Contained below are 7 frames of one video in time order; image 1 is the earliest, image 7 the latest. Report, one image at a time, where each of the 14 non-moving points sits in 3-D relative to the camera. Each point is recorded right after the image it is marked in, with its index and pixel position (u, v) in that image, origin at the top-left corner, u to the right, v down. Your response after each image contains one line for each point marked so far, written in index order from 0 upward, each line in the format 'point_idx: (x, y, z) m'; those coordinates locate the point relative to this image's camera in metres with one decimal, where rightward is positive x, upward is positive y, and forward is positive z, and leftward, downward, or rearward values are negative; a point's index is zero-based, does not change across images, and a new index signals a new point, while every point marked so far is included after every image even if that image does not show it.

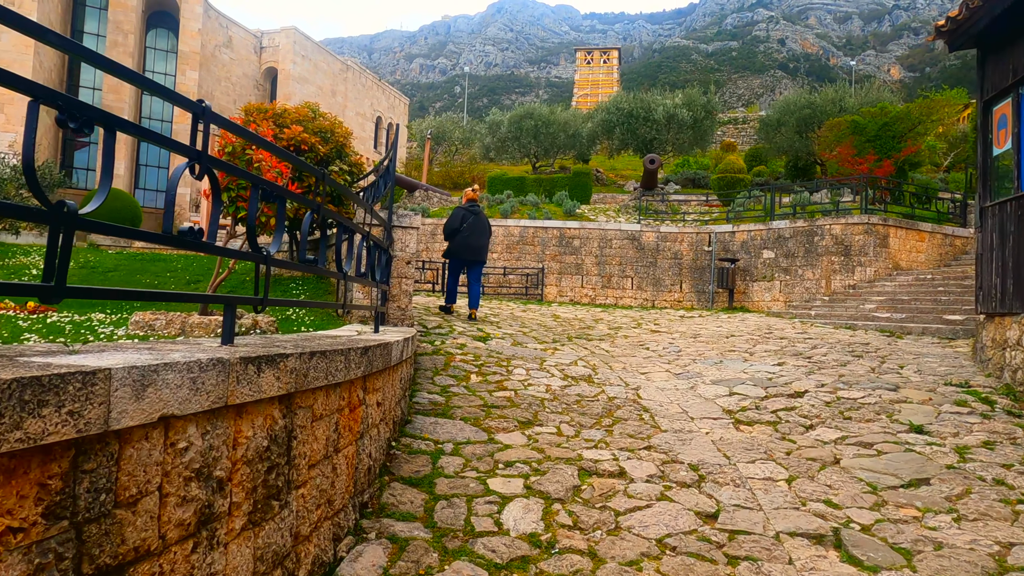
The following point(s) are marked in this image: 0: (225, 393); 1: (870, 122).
0: (-0.8, -0.3, +1.9) m
1: (+10.0, +4.6, +18.4) m
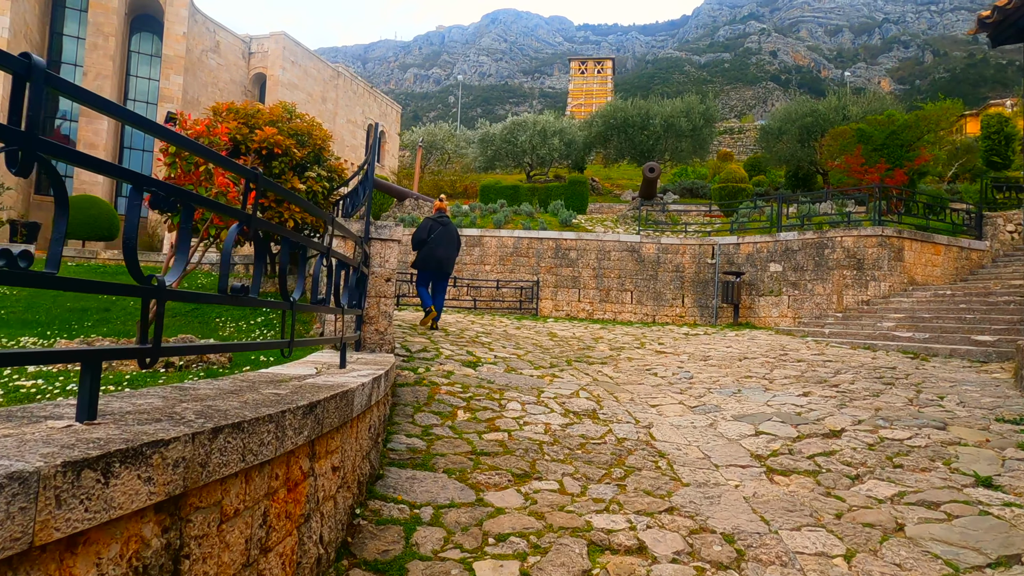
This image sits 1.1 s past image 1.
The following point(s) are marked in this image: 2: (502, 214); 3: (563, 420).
0: (-0.8, -0.4, +1.2) m
1: (+9.8, +4.2, +17.8) m
2: (-0.3, +1.9, +17.4) m
3: (+0.4, -1.0, +5.0) m
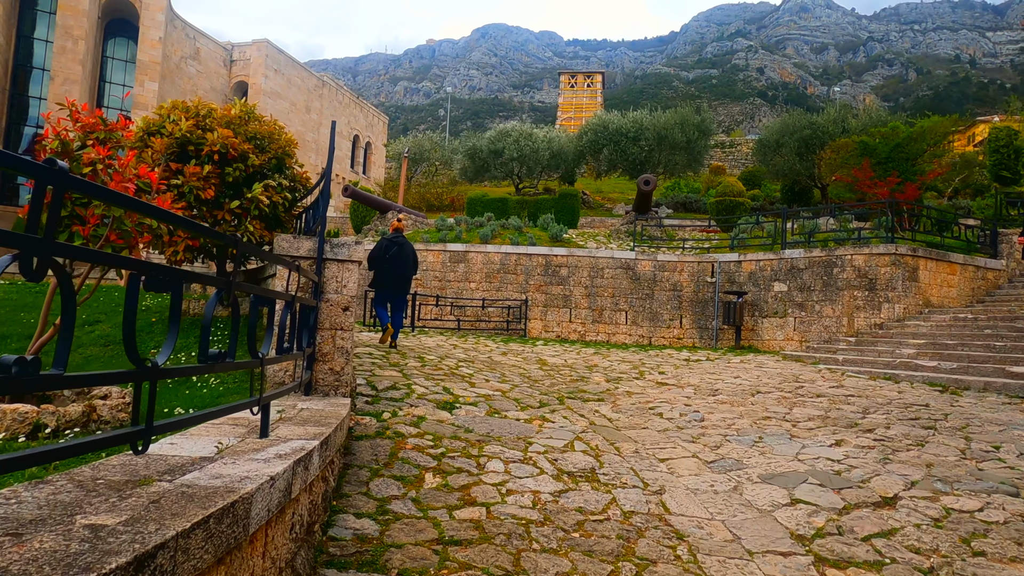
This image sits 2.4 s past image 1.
0: (-0.9, -0.6, +0.2) m
1: (+9.5, +3.7, +17.1) m
2: (-0.6, +1.5, +16.5) m
3: (+0.3, -1.2, +4.1) m
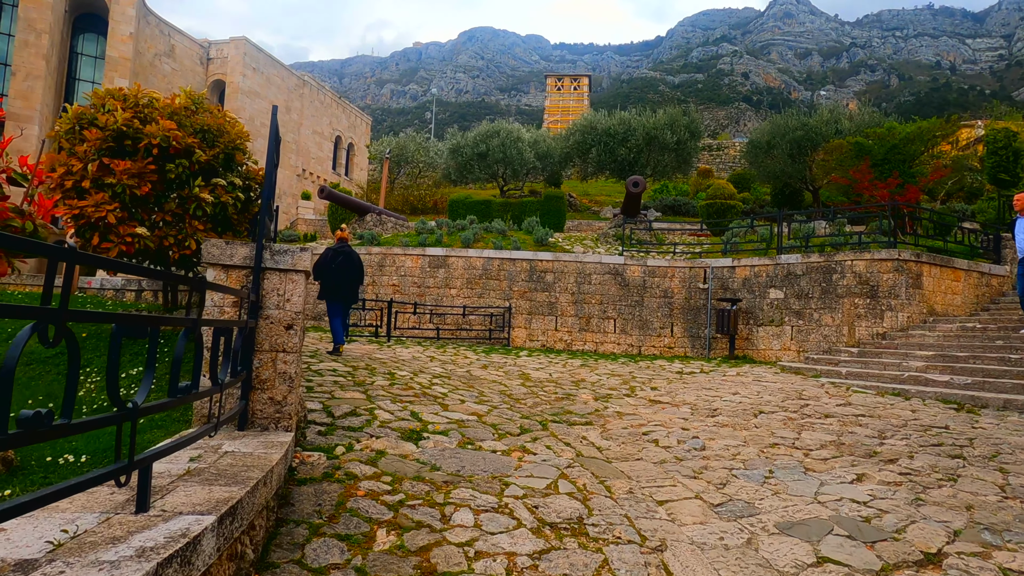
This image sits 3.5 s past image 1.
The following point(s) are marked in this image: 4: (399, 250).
0: (-1.0, -0.6, -0.5) m
1: (+9.1, +3.6, +16.6) m
2: (-1.0, +1.3, +15.7) m
3: (+0.1, -1.3, +3.4) m
4: (-2.3, +0.8, +13.9) m
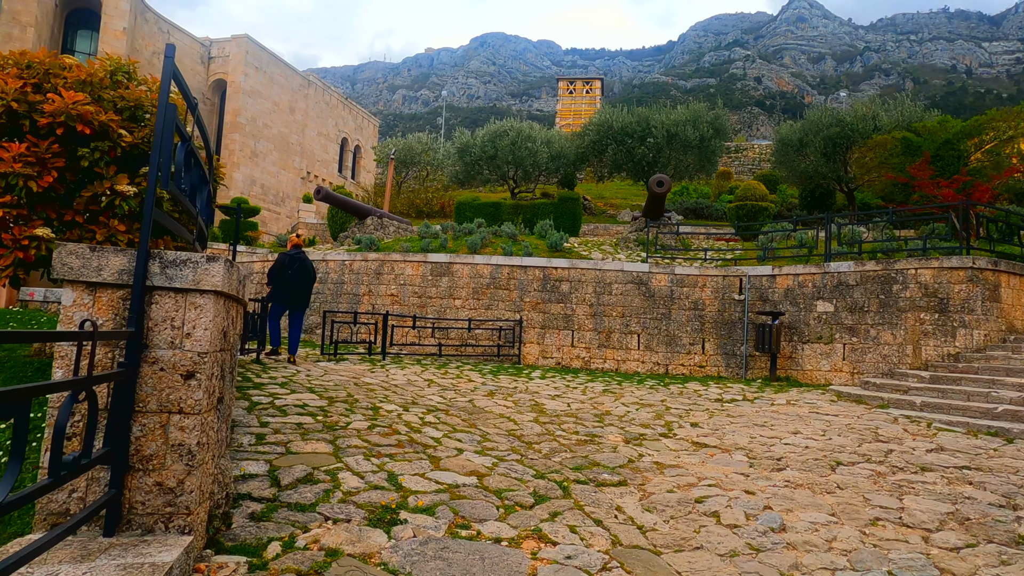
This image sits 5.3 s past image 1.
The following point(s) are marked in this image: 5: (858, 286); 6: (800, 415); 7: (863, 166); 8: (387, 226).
0: (-1.0, -0.7, -1.9) m
1: (+9.3, +3.4, +15.1) m
2: (-0.7, +1.1, +14.4) m
3: (+0.1, -1.4, +2.0) m
4: (-2.1, +0.6, +12.5) m
5: (+5.1, 0.0, +9.9) m
6: (+3.2, -1.4, +7.4) m
7: (+10.3, +3.4, +18.9) m
8: (-3.3, +1.6, +17.4) m
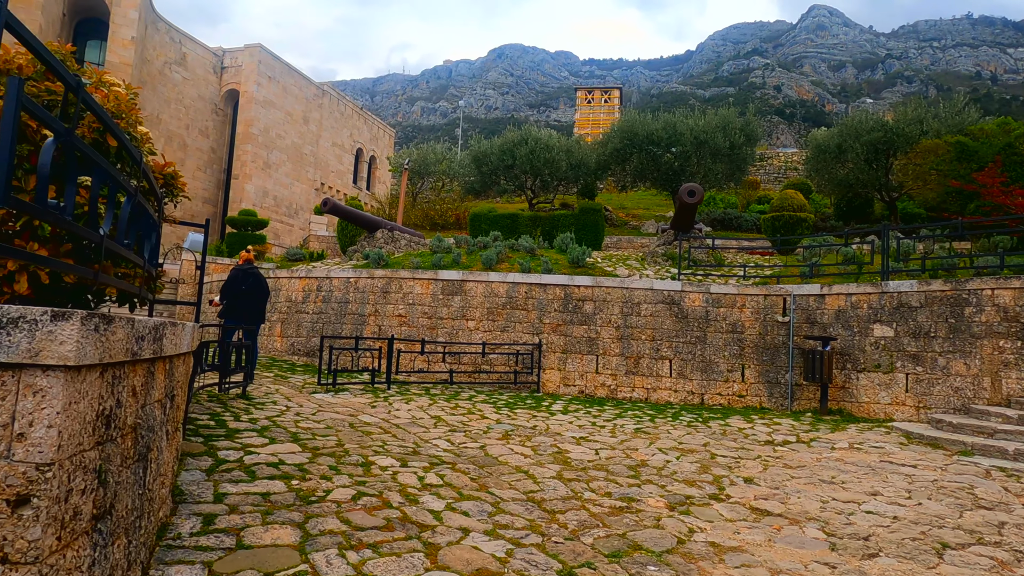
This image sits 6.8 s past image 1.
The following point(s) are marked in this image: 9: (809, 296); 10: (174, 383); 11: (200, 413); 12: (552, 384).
0: (-1.1, -0.8, -2.9) m
1: (+9.7, +3.0, +13.9) m
2: (-0.4, +0.8, +13.4) m
3: (+0.2, -1.6, +0.9) m
4: (-1.8, +0.3, +11.6) m
5: (+5.4, -0.3, +8.8) m
6: (+3.4, -1.7, +6.3) m
7: (+10.8, +3.0, +17.6) m
8: (-2.8, +1.2, +16.5) m
9: (+4.4, -0.1, +9.8) m
10: (-1.6, -0.5, +3.1) m
11: (-2.9, -1.2, +6.2) m
12: (+0.6, -1.5, +10.6) m
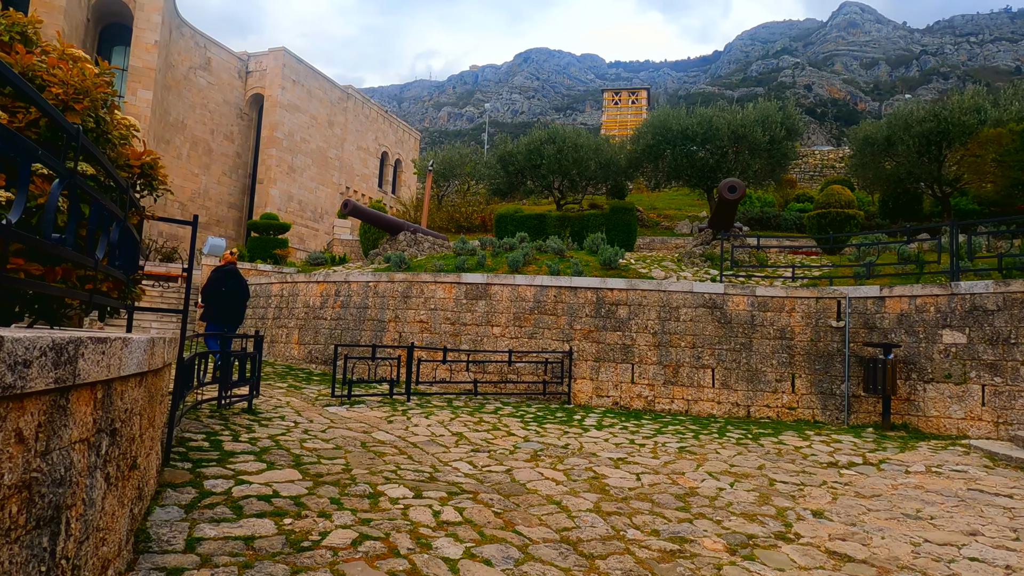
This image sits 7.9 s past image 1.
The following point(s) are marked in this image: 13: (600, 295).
0: (-1.2, -0.8, -3.6) m
1: (+10.2, +3.0, +12.8) m
2: (+0.2, +0.7, +12.7) m
3: (+0.2, -1.6, +0.2) m
4: (-1.4, +0.2, +10.9) m
5: (+5.7, -0.3, +7.8) m
6: (+3.6, -1.7, +5.4) m
7: (+11.5, +3.0, +16.5) m
8: (-2.2, +1.1, +15.9) m
9: (+4.8, -0.2, +8.9) m
10: (-1.5, -0.5, +2.5) m
11: (-2.6, -1.2, +5.6) m
12: (+1.1, -1.6, +9.8) m
13: (+1.3, -0.1, +10.1) m
